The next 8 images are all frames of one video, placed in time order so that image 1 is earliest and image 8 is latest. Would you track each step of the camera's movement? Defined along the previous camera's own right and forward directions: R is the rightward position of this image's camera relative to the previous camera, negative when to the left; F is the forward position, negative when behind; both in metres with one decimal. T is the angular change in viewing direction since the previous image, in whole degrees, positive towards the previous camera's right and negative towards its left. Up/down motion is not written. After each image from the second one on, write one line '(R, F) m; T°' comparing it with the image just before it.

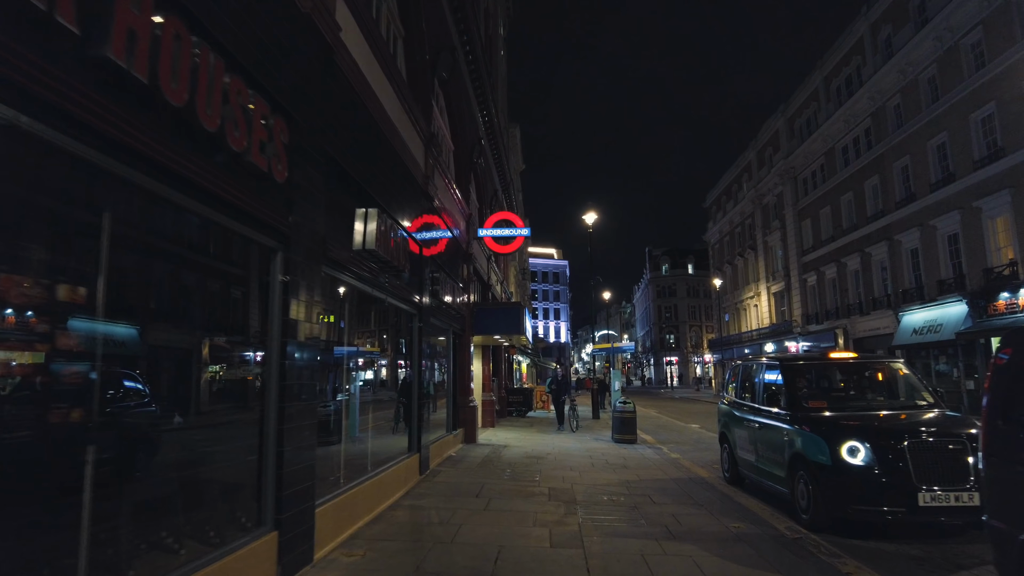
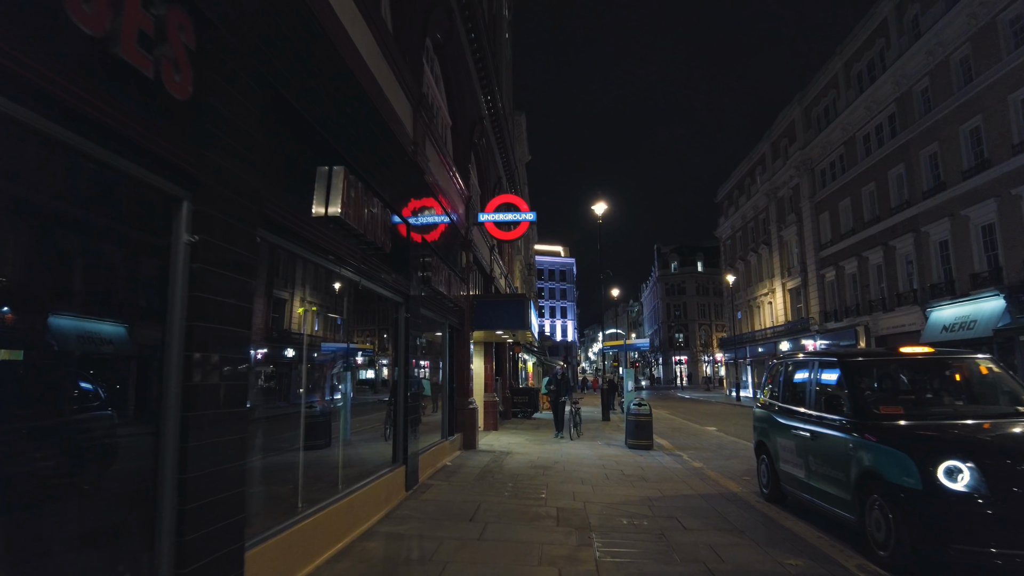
(+0.1, +1.3) m; -1°
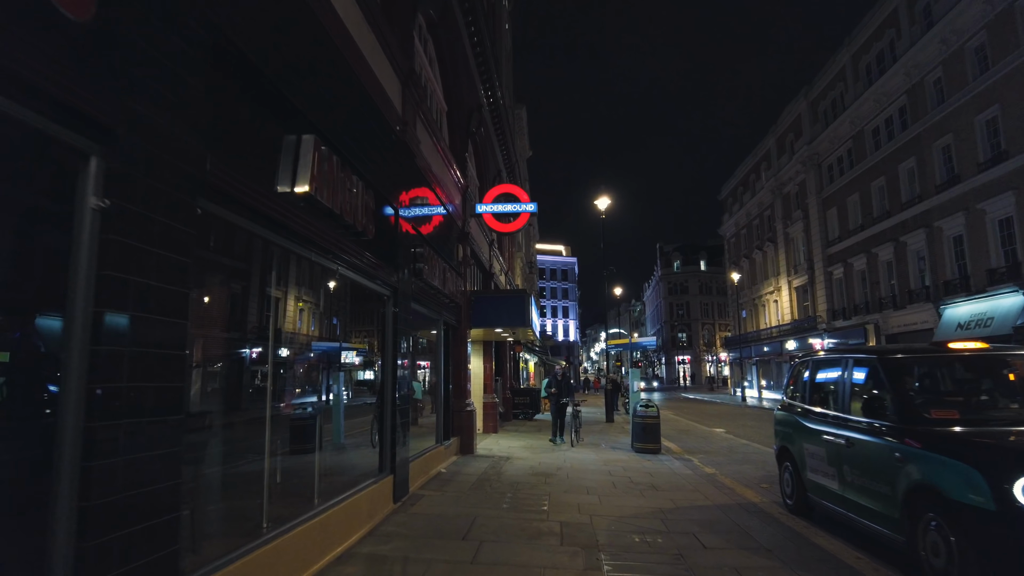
(0.0, +0.7) m; 0°
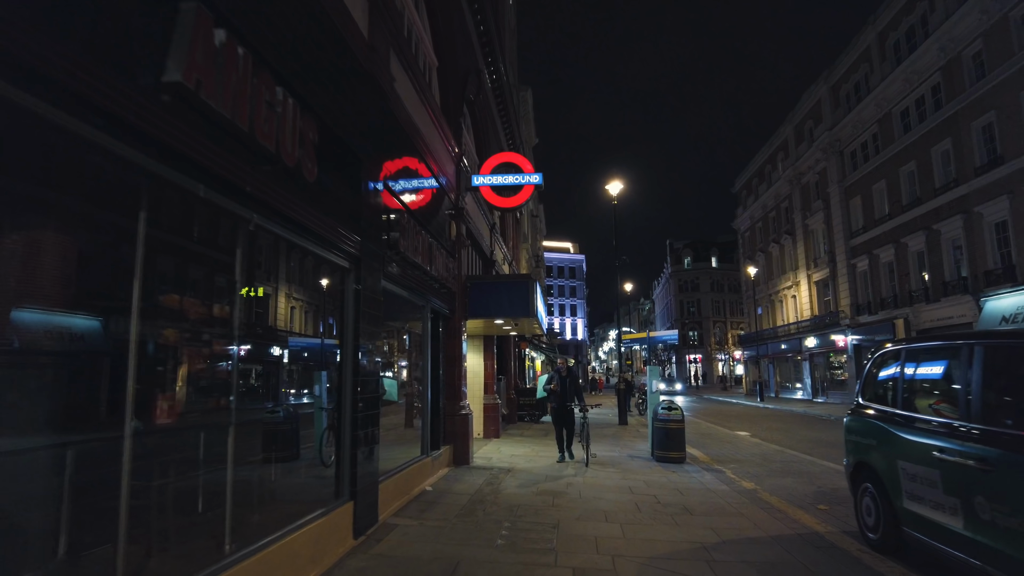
(+0.1, +1.7) m; -1°
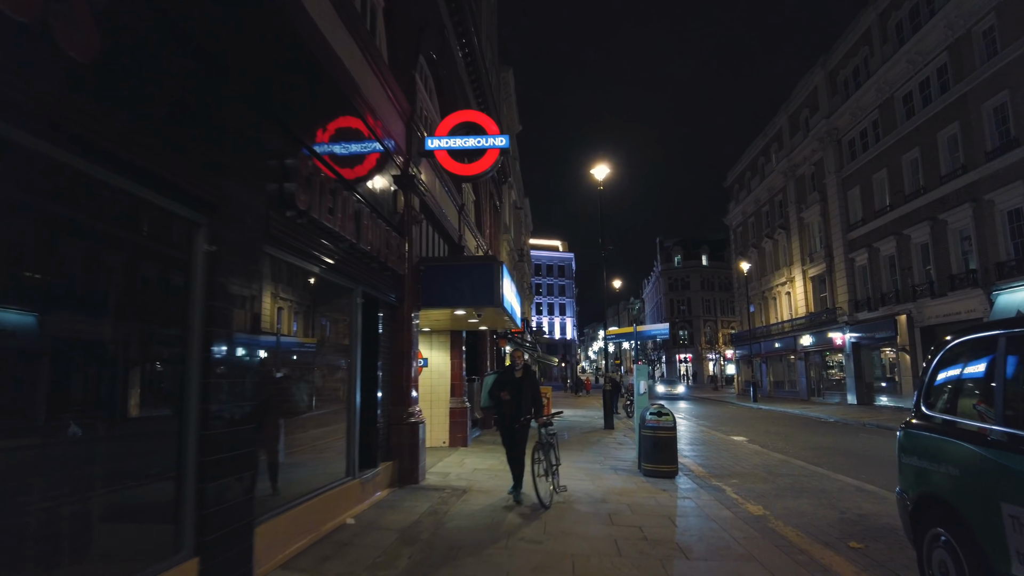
(+0.4, +1.7) m; +1°
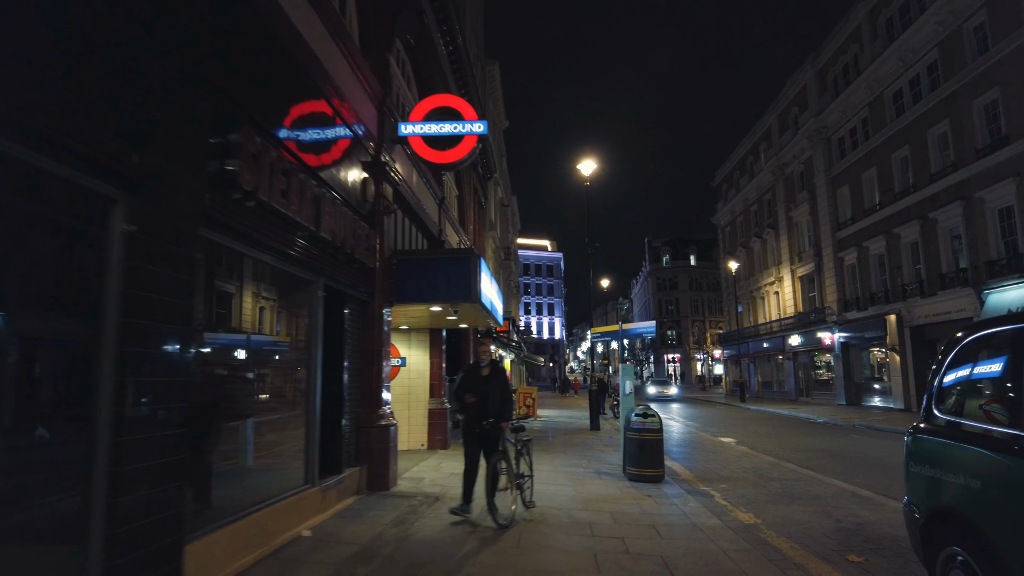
(+0.1, +0.5) m; +1°
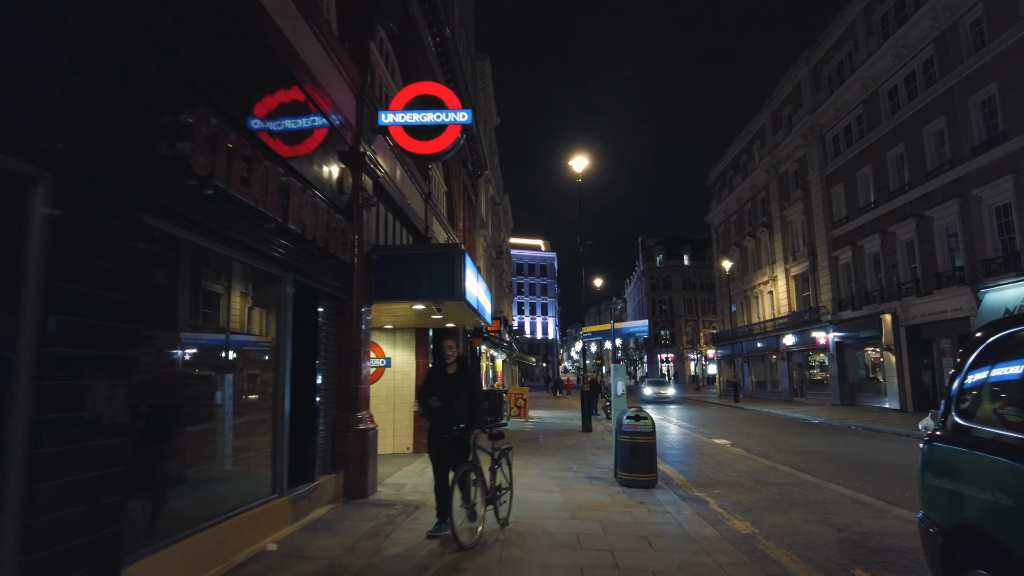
(+0.1, +0.4) m; +1°
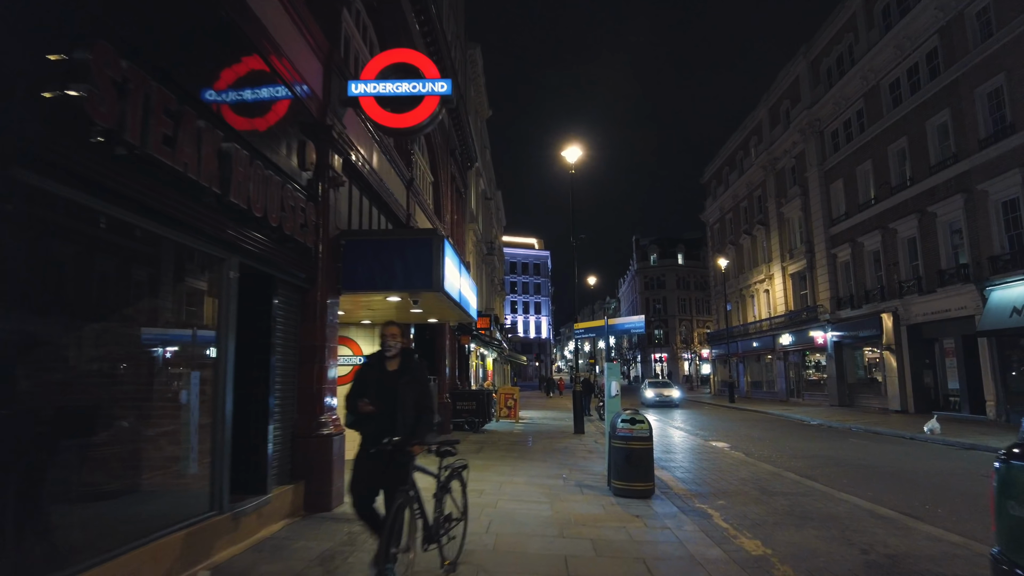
(+0.1, +0.8) m; +1°
